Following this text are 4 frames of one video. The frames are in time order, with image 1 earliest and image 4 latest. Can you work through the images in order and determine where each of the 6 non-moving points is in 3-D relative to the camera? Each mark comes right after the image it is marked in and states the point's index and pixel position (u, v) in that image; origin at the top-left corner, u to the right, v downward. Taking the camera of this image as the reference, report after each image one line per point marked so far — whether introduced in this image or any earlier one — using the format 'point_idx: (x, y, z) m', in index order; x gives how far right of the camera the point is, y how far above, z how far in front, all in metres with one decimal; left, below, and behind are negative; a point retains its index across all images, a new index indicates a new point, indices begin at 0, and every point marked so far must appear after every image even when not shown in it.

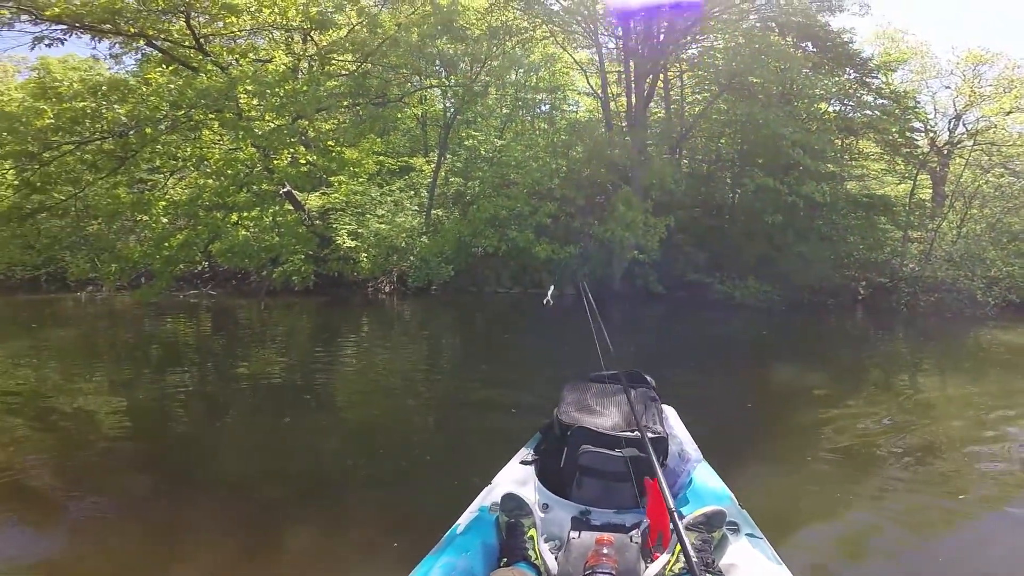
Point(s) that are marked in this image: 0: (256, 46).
0: (-3.7, +3.5, +9.2) m
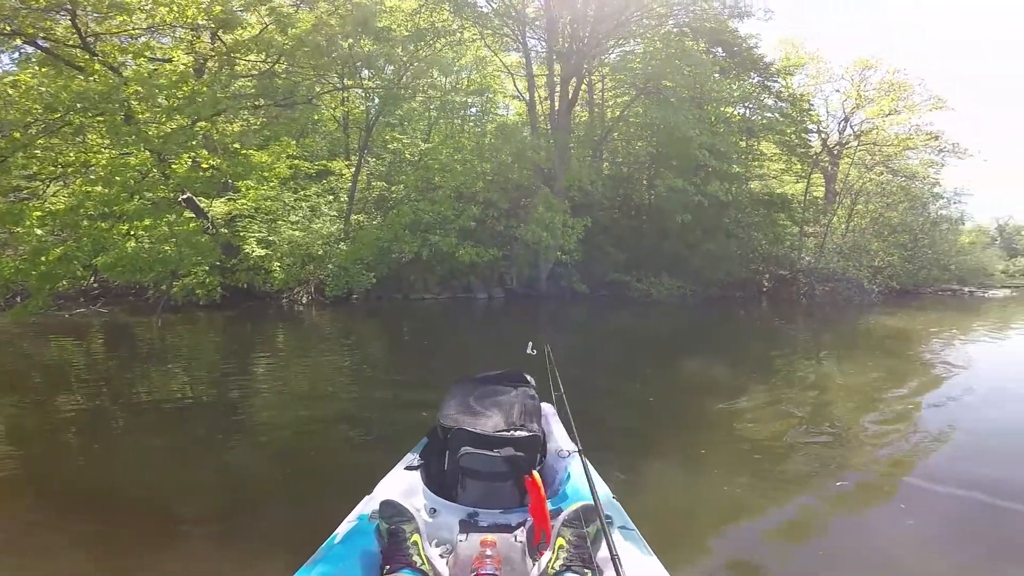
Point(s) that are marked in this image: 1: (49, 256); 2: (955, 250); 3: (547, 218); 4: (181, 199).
0: (-4.9, +3.3, +8.6) m
1: (-5.4, +0.4, +7.2) m
2: (+13.6, +1.2, +18.7) m
3: (+0.8, +1.6, +14.6) m
4: (-5.3, +1.3, +10.0) m
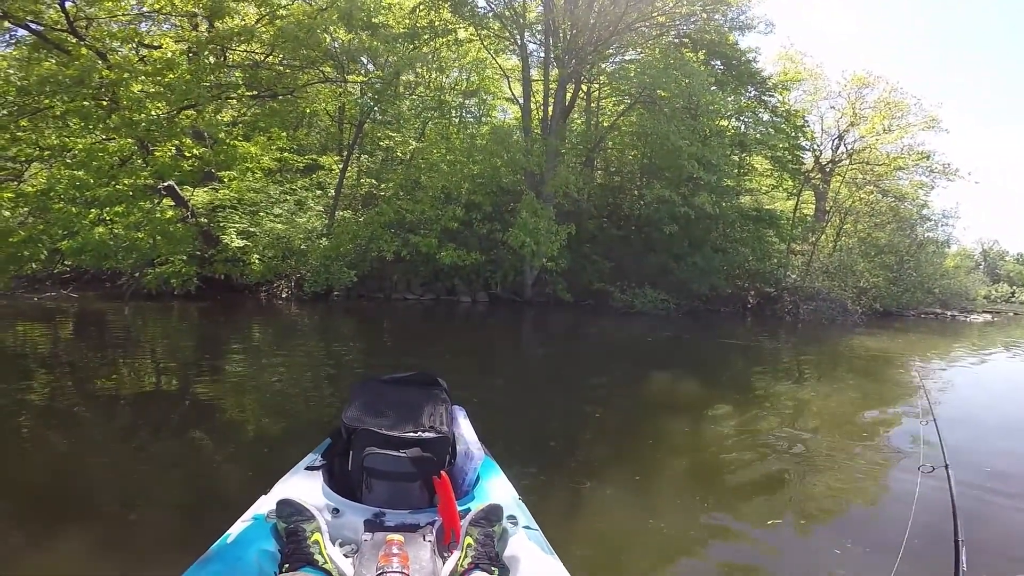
0: (-4.9, +3.5, +8.3) m
1: (-5.5, +0.6, +6.9) m
2: (+13.1, +0.4, +19.0) m
3: (+0.5, +1.5, +14.5) m
4: (-5.5, +1.5, +9.7) m
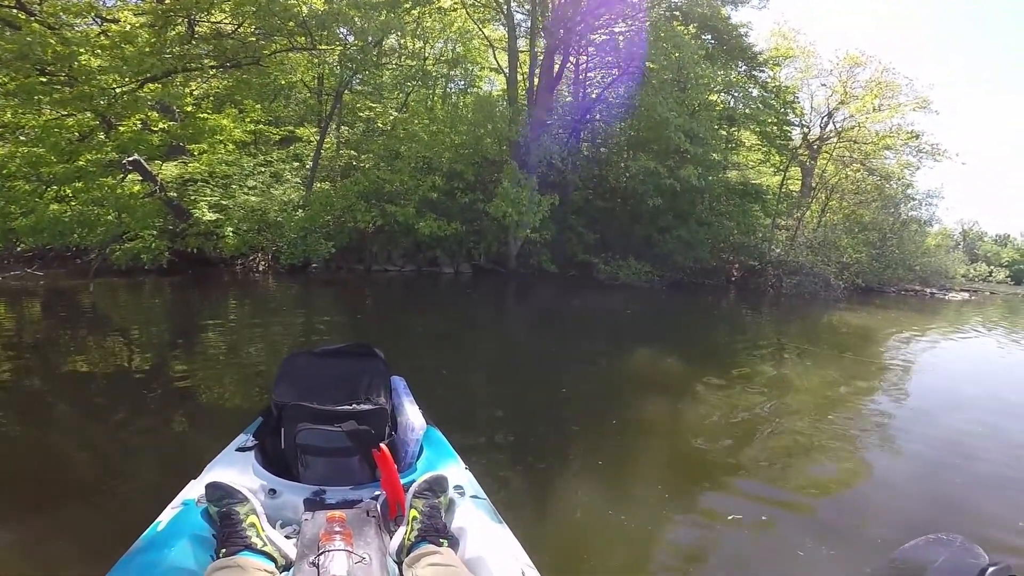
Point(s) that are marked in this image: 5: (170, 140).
0: (-5.1, +3.8, +7.8) m
1: (-5.7, +0.8, +6.6) m
2: (+12.6, +1.5, +19.2) m
3: (+0.1, +2.2, +14.3) m
4: (-5.7, +1.9, +9.4) m
5: (-4.4, +2.0, +8.0) m
